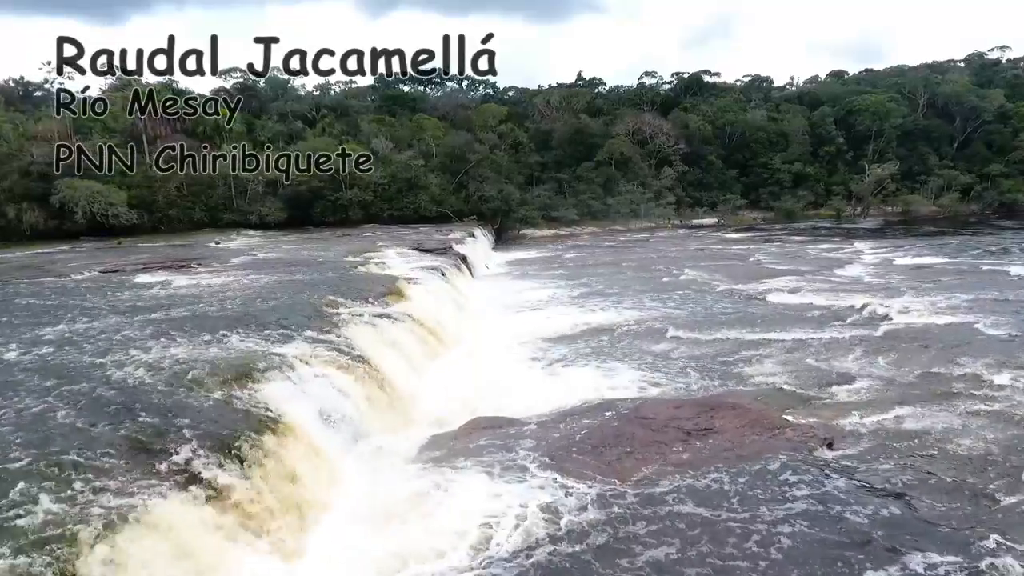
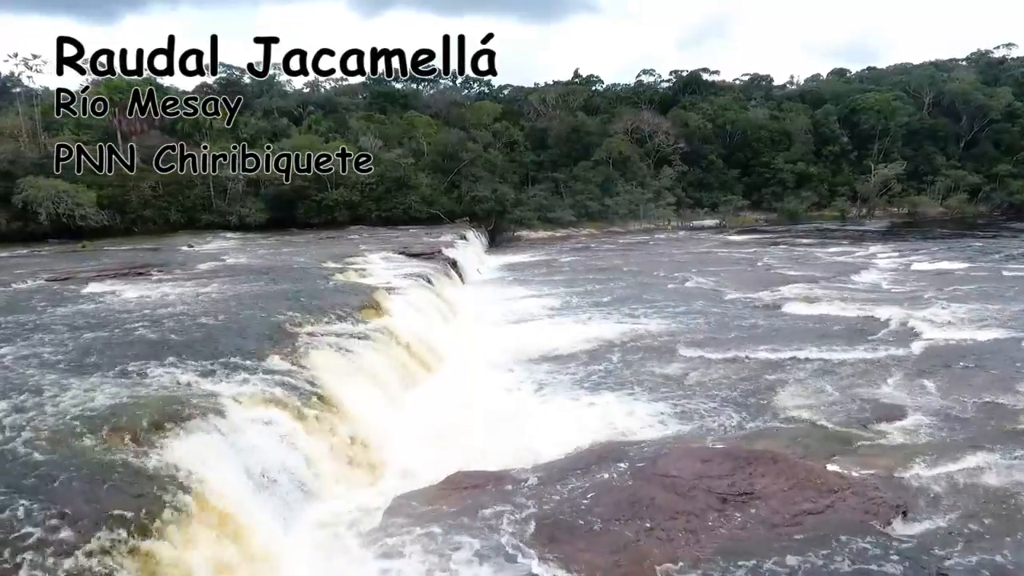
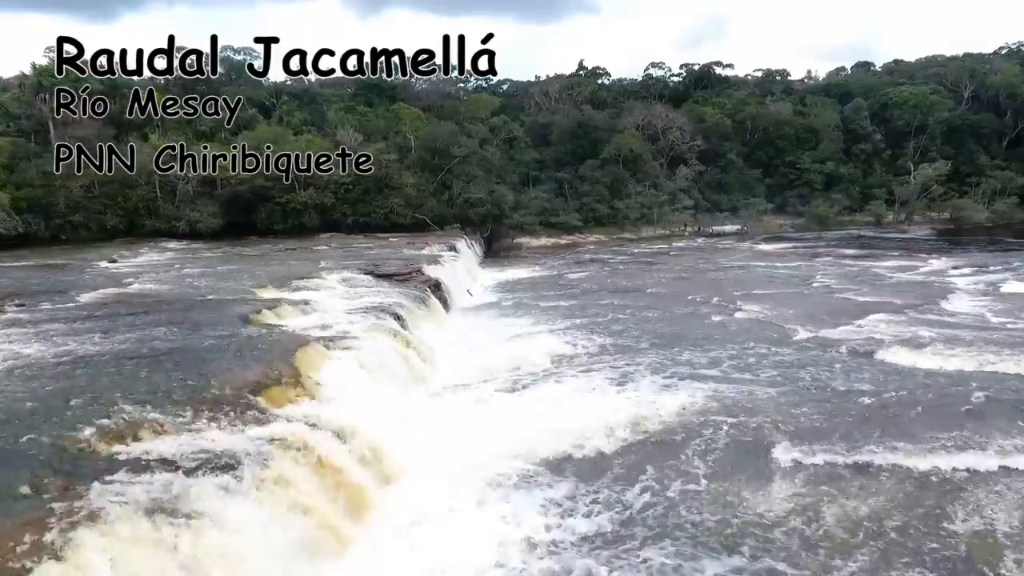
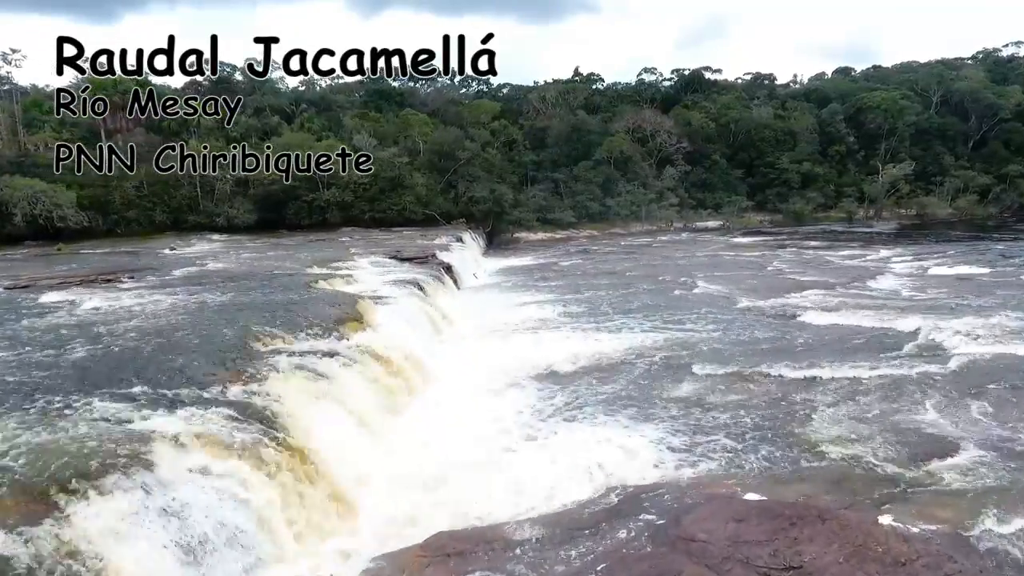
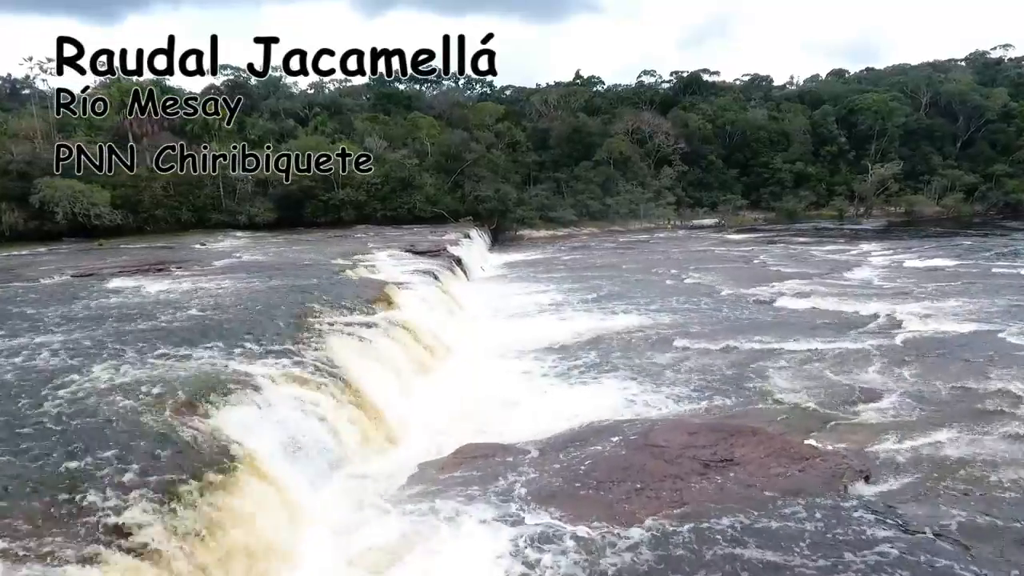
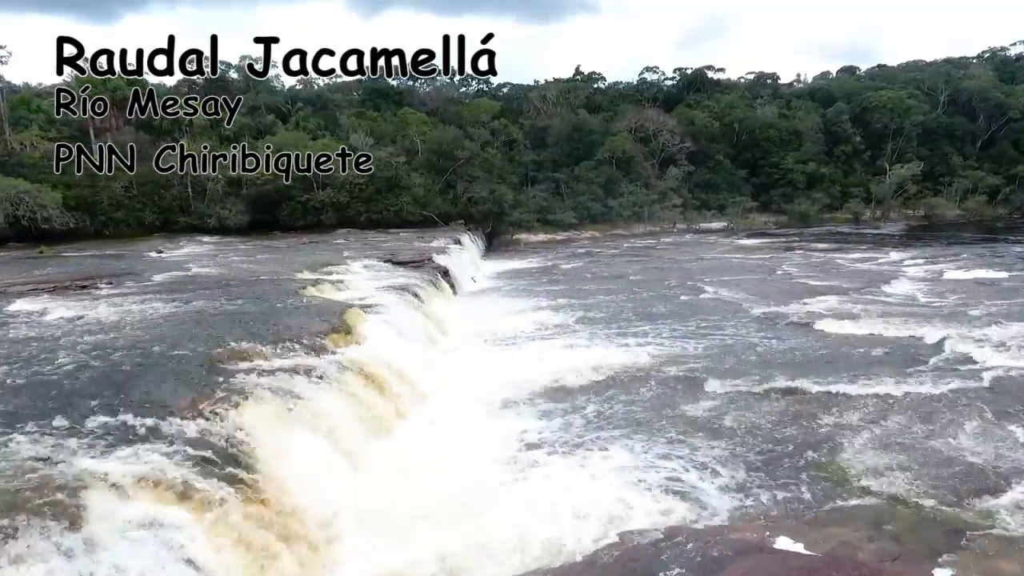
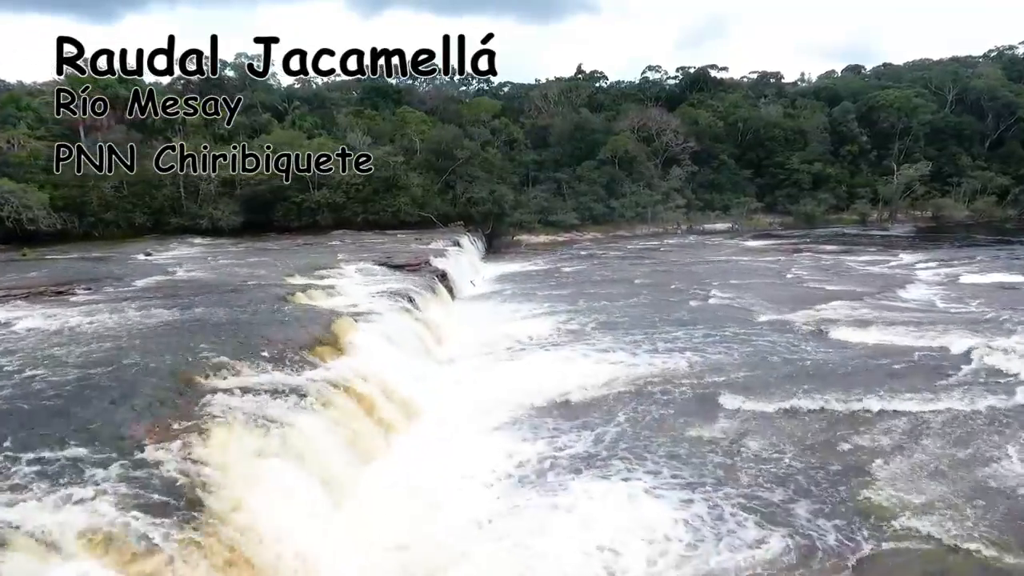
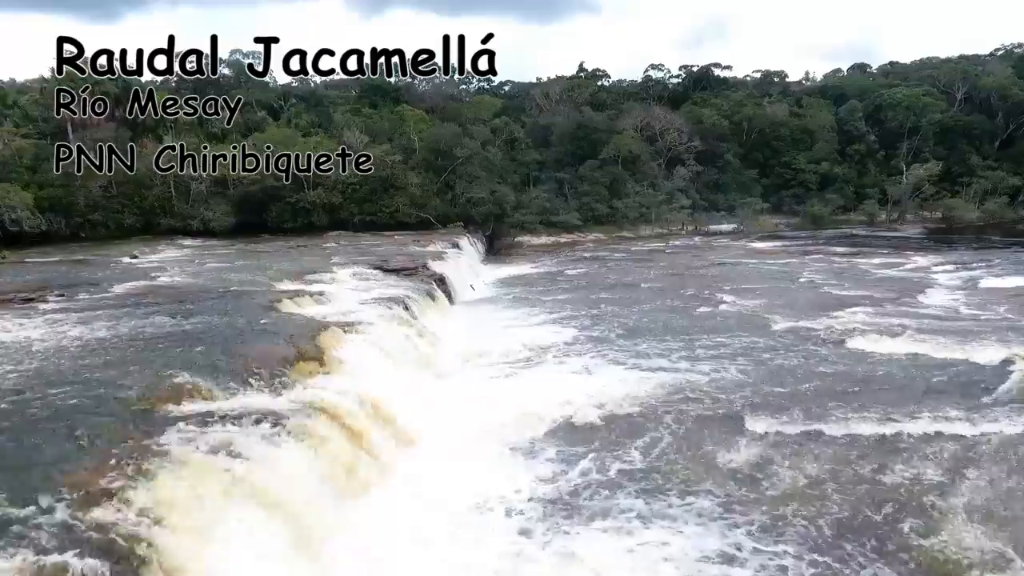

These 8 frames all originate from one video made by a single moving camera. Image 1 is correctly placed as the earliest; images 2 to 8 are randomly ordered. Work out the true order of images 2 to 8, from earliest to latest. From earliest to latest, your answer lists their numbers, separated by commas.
5, 2, 4, 6, 7, 8, 3
